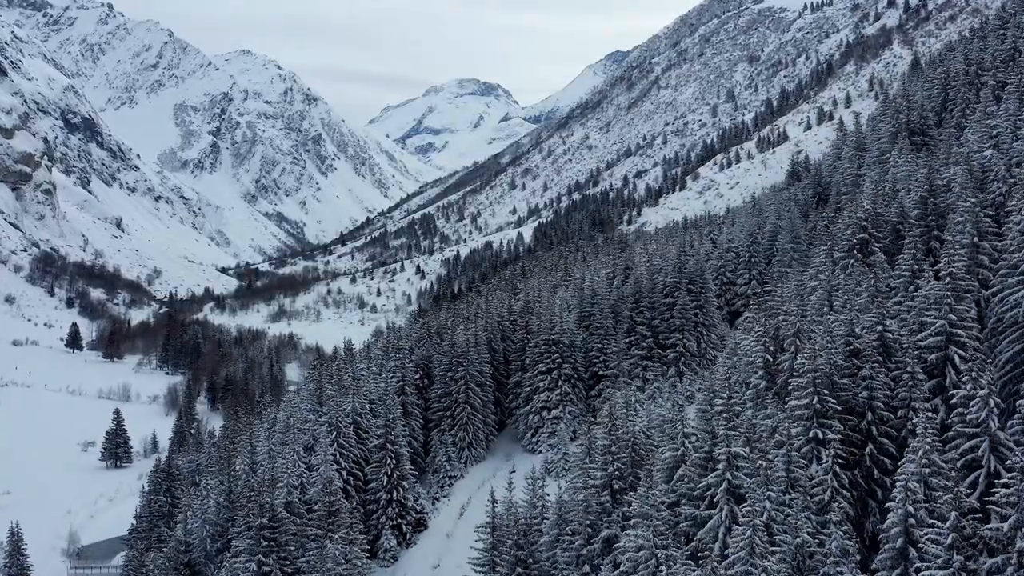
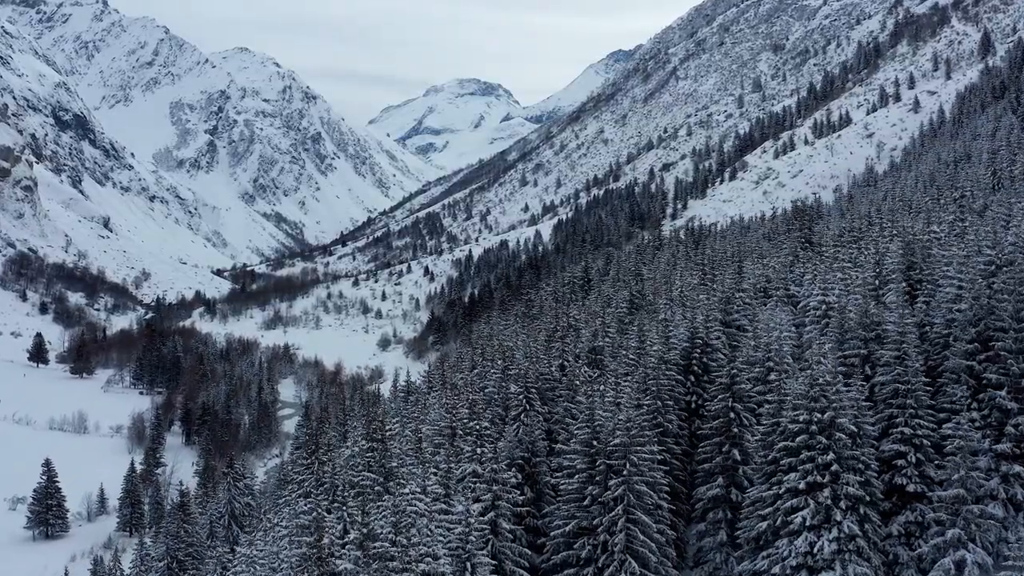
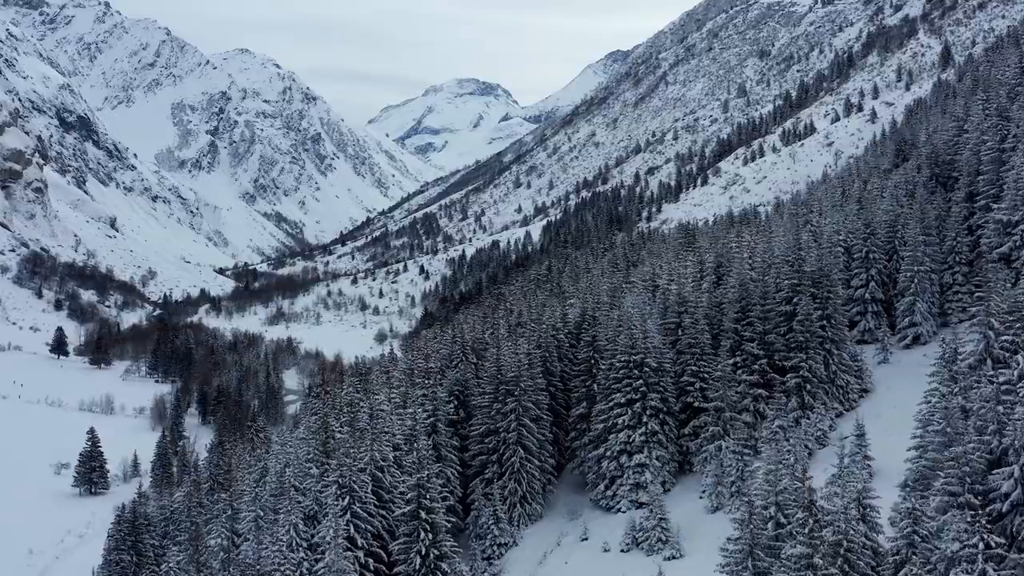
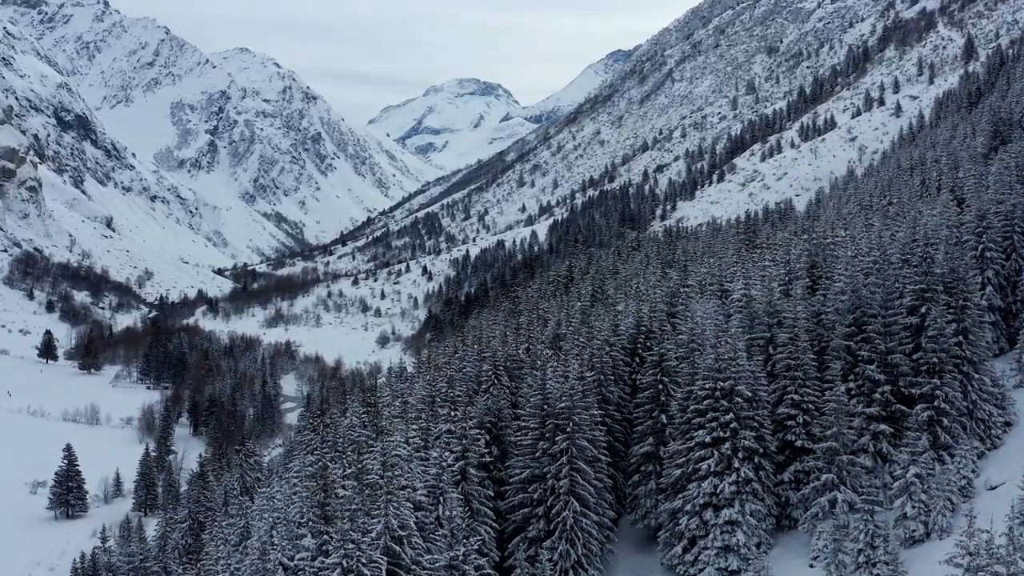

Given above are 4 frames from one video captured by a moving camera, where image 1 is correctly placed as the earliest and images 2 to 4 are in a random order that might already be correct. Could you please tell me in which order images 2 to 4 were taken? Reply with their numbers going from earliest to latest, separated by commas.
3, 4, 2
